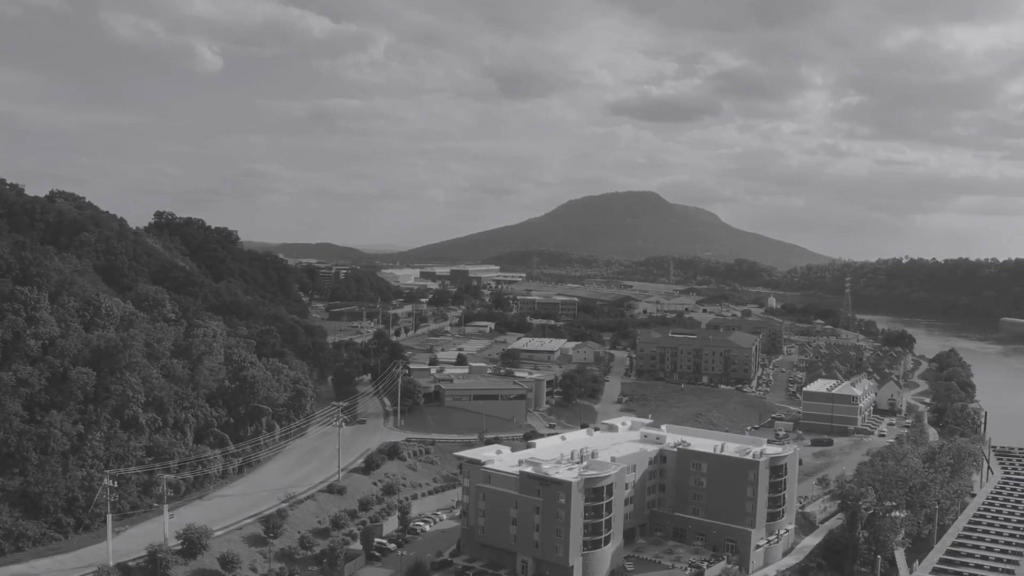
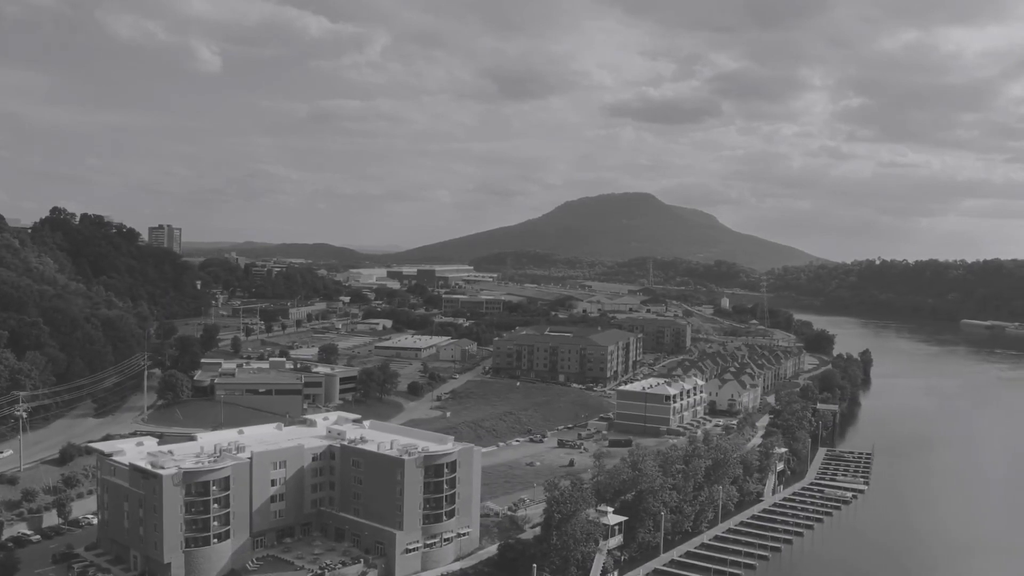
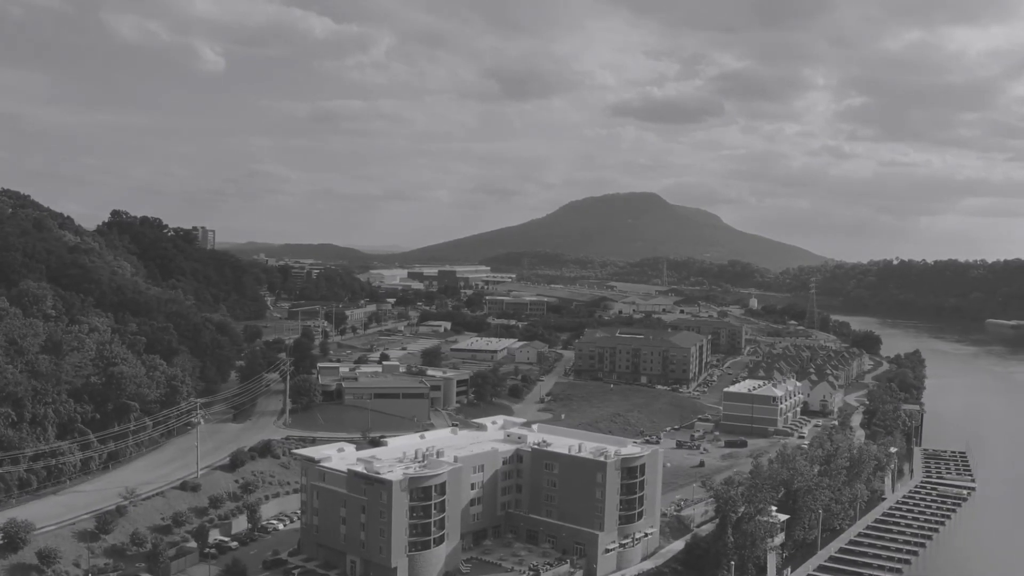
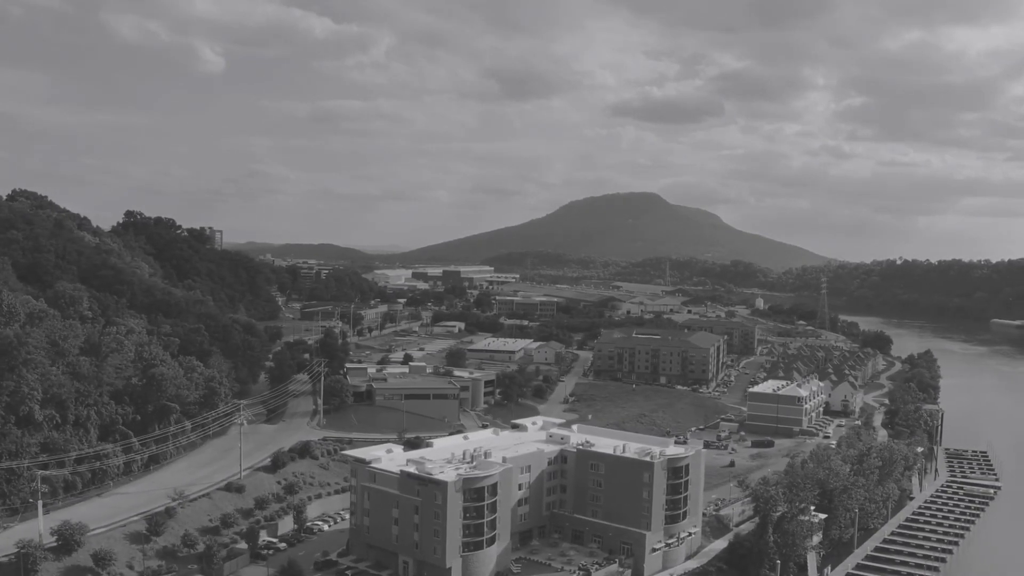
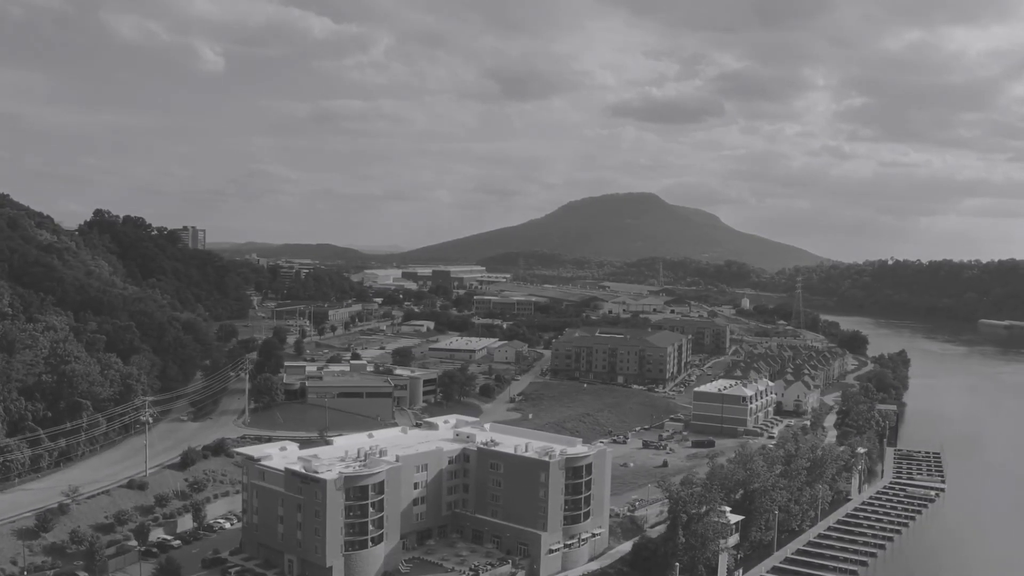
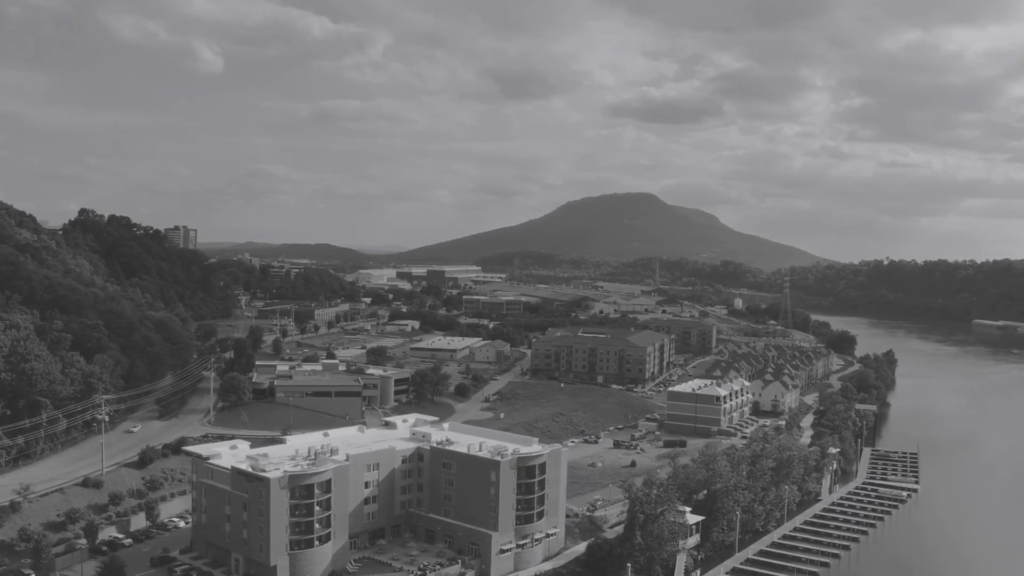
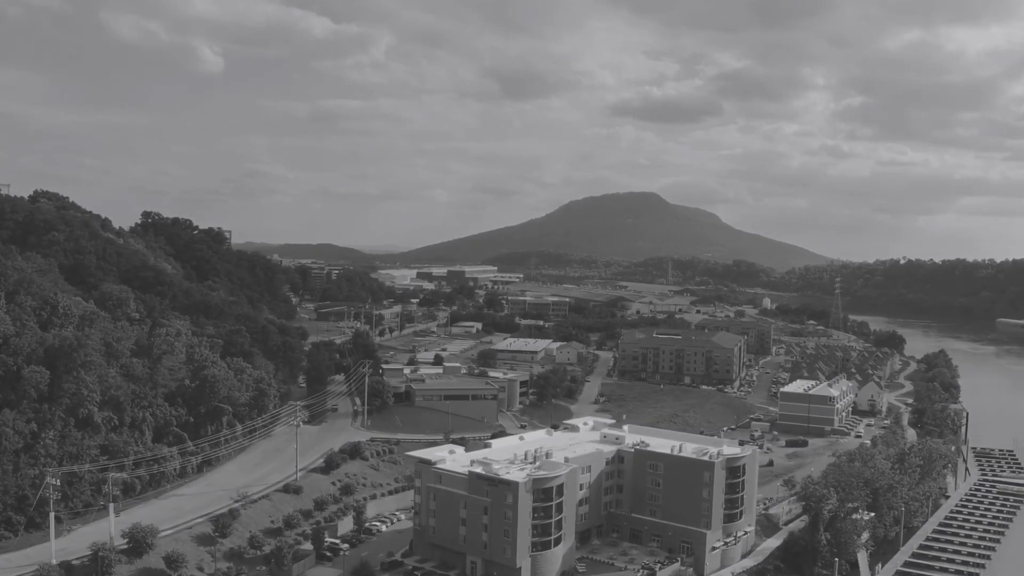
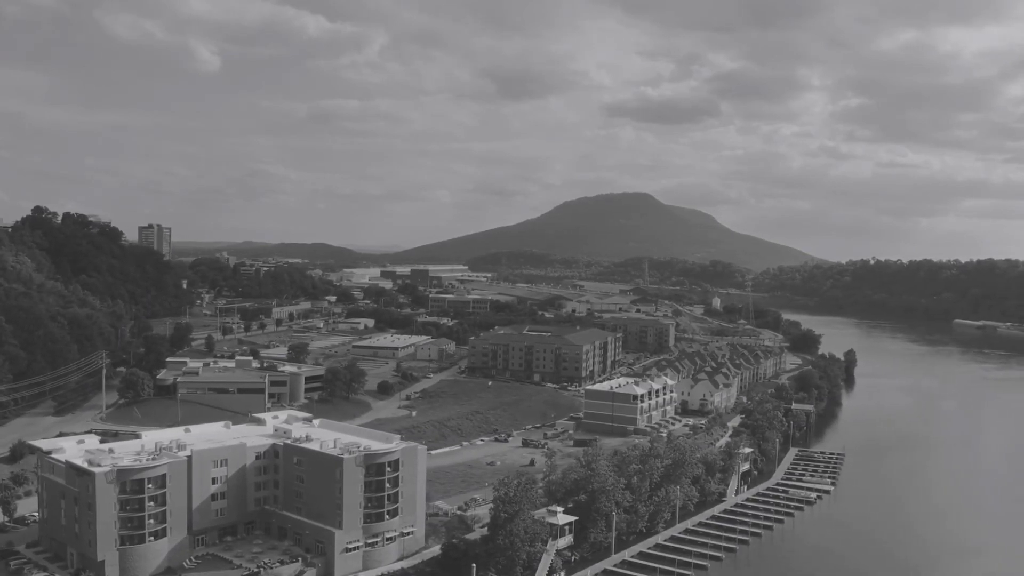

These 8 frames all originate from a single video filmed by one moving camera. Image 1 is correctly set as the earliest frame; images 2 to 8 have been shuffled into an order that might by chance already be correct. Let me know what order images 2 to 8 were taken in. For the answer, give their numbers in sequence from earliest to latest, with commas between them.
7, 4, 3, 5, 6, 2, 8
